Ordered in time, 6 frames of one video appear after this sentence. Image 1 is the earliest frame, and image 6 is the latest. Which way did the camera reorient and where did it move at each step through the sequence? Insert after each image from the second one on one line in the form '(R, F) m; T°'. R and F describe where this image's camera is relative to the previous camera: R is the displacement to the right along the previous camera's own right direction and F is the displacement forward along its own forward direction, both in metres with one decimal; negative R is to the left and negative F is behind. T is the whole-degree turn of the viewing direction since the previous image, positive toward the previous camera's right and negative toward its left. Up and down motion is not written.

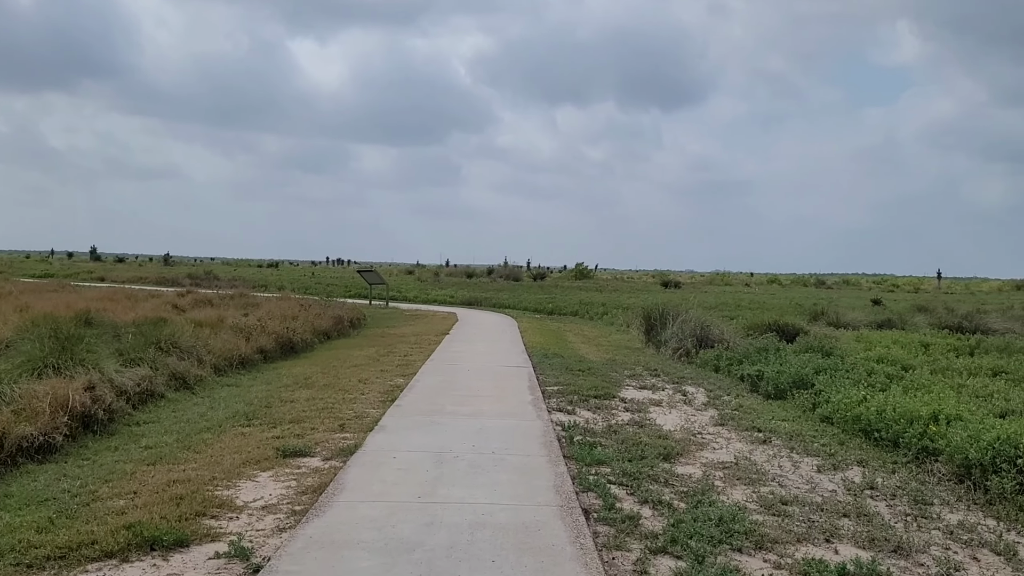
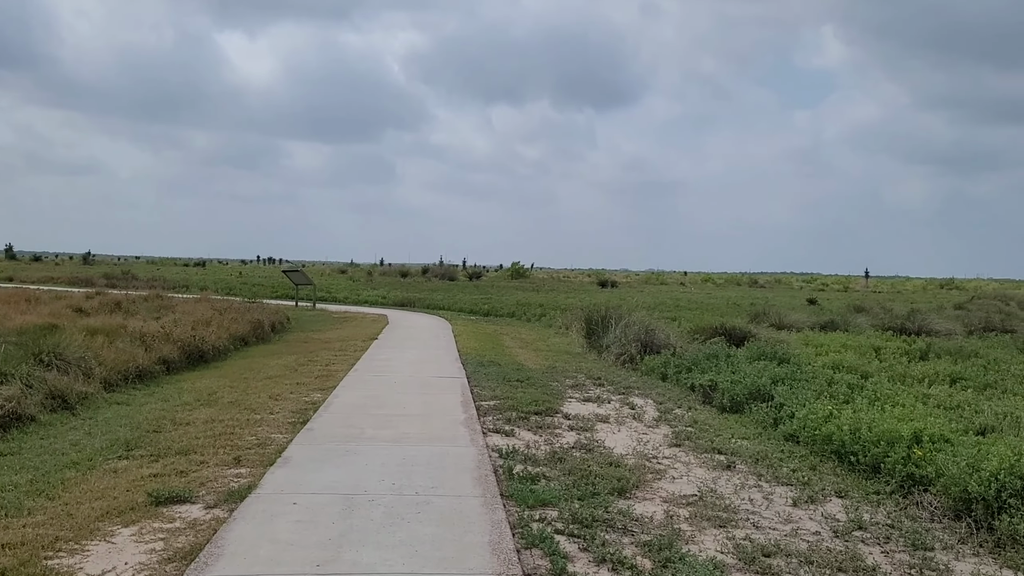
(+0.1, +1.1) m; +4°
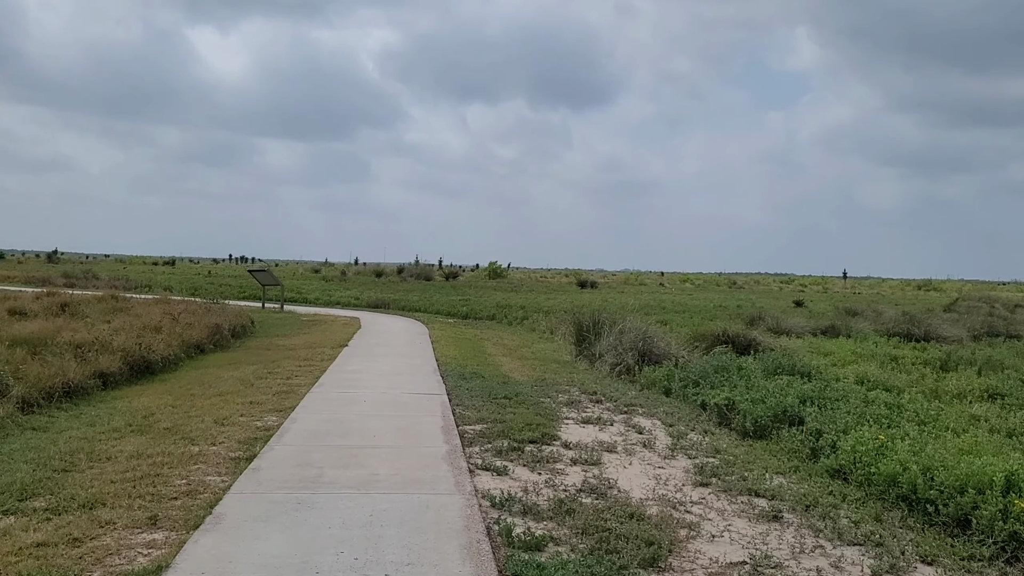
(-0.1, +1.4) m; +2°
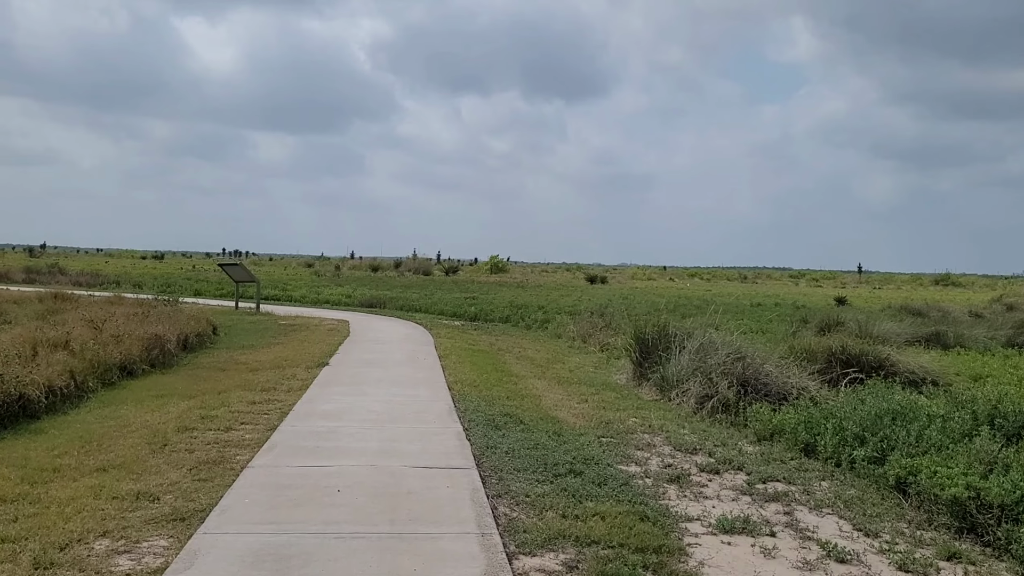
(-0.5, +3.9) m; 0°
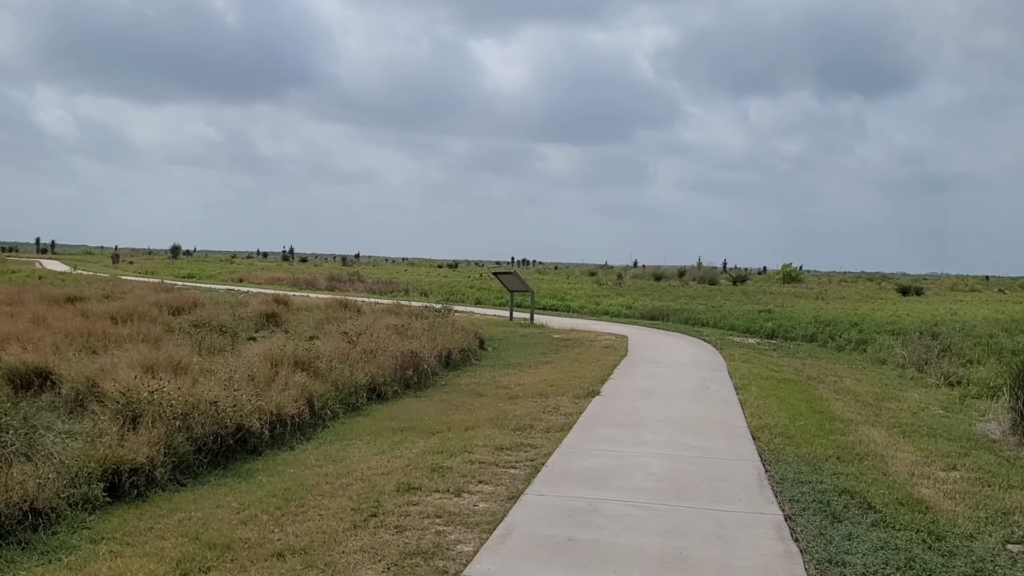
(-0.3, +2.1) m; -18°
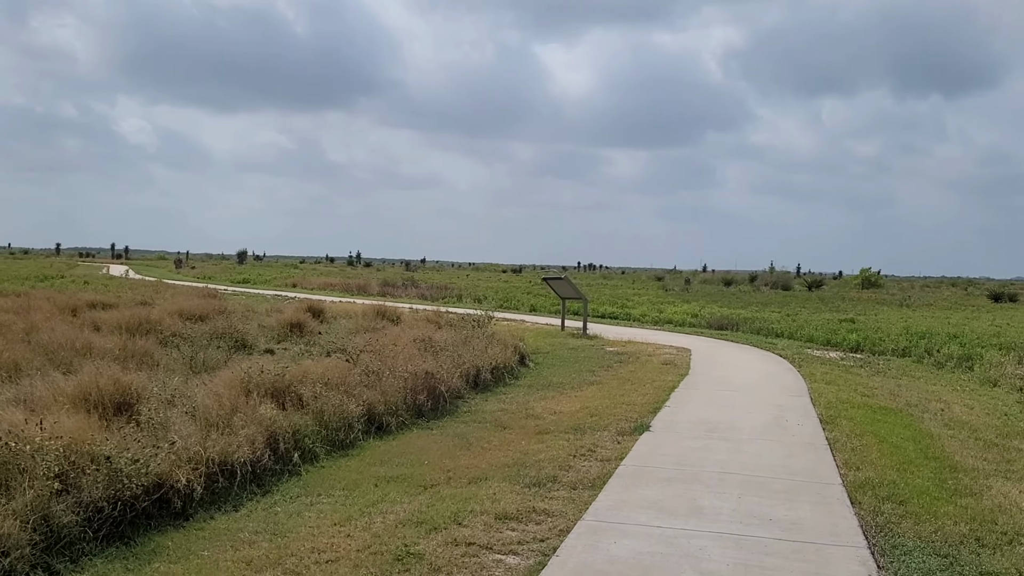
(+0.3, +1.8) m; -4°
